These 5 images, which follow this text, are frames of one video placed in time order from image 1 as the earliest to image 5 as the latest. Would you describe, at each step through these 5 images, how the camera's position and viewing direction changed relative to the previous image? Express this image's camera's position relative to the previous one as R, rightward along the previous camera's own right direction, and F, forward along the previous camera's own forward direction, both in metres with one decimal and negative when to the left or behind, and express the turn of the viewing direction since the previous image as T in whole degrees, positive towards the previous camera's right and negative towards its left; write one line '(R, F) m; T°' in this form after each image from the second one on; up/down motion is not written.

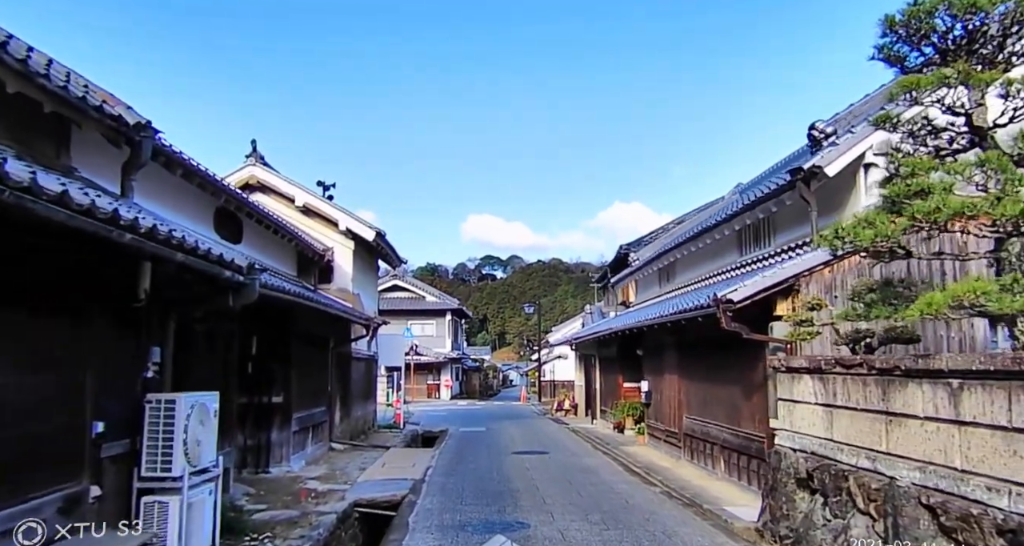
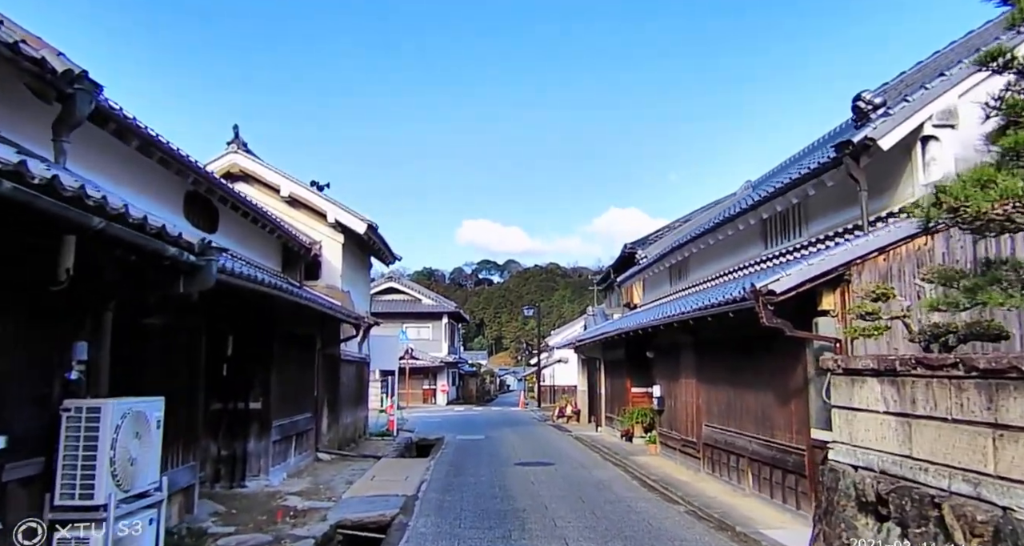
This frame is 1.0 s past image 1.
(-0.1, +1.1) m; 0°
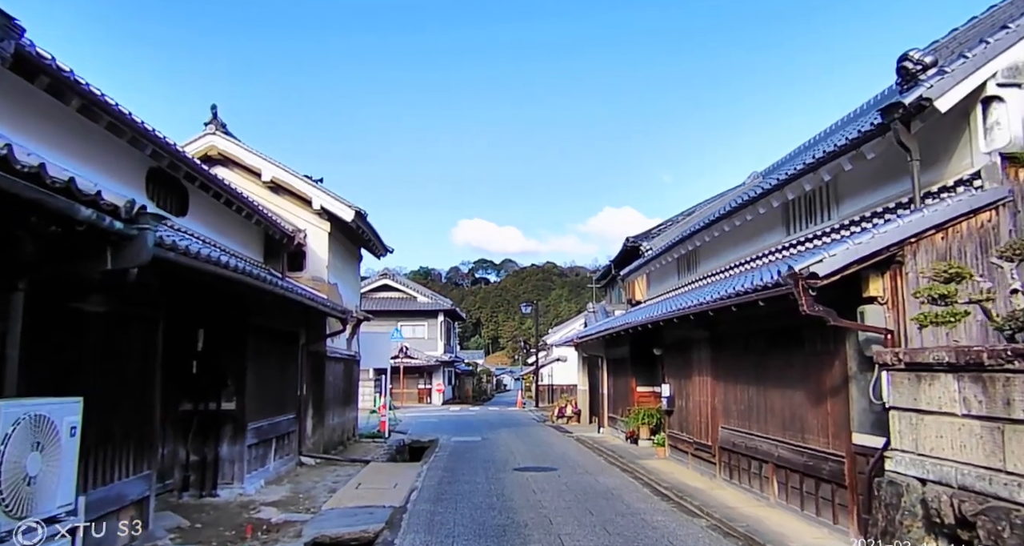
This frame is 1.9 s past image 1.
(0.0, +1.0) m; 0°
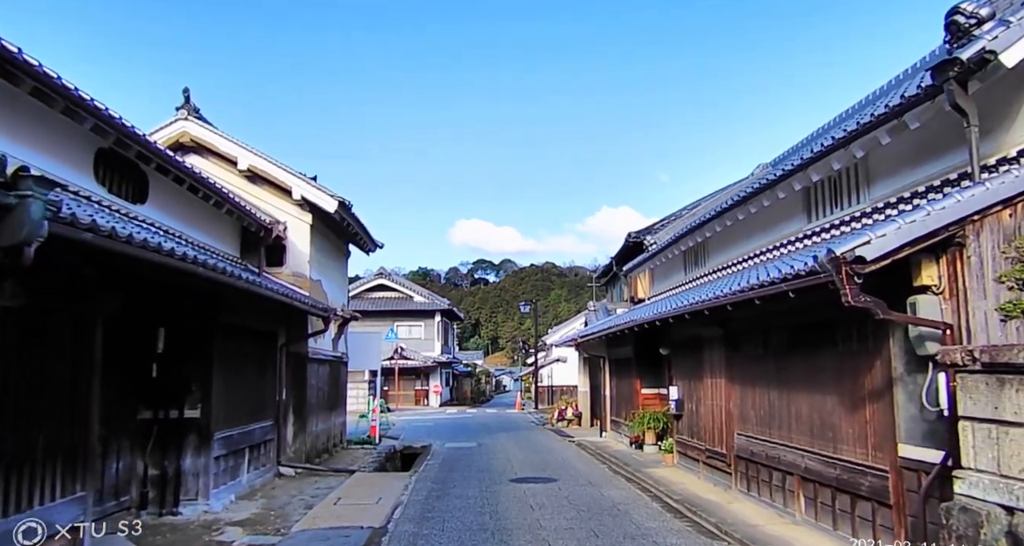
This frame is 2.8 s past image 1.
(+0.1, +0.9) m; 0°
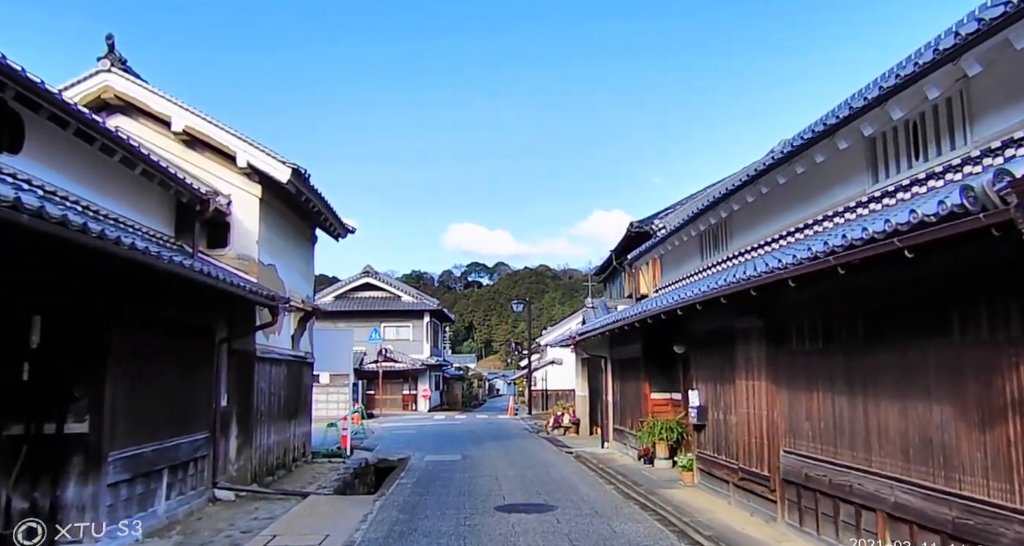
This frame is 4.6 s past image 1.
(+0.1, +2.0) m; 0°
